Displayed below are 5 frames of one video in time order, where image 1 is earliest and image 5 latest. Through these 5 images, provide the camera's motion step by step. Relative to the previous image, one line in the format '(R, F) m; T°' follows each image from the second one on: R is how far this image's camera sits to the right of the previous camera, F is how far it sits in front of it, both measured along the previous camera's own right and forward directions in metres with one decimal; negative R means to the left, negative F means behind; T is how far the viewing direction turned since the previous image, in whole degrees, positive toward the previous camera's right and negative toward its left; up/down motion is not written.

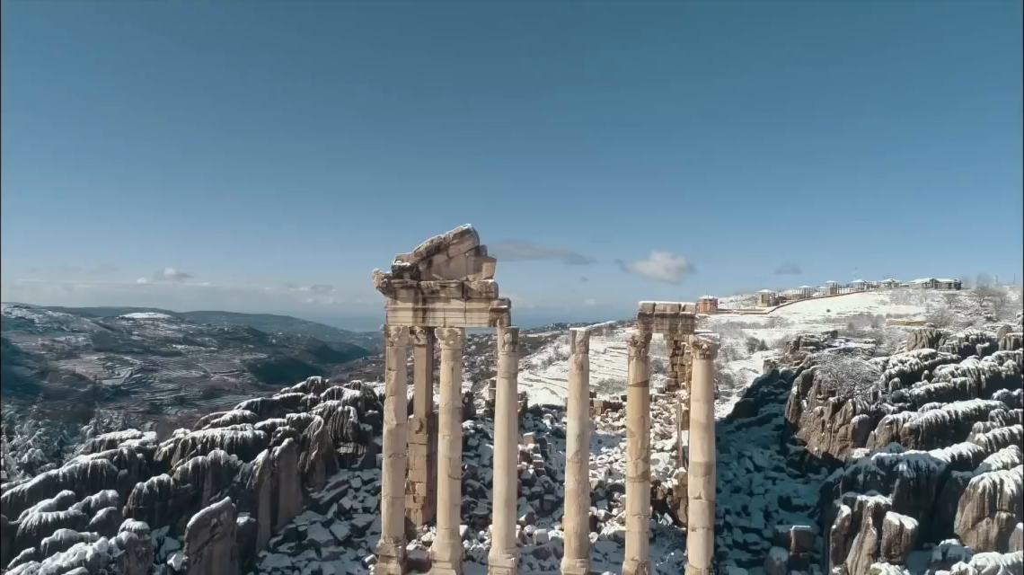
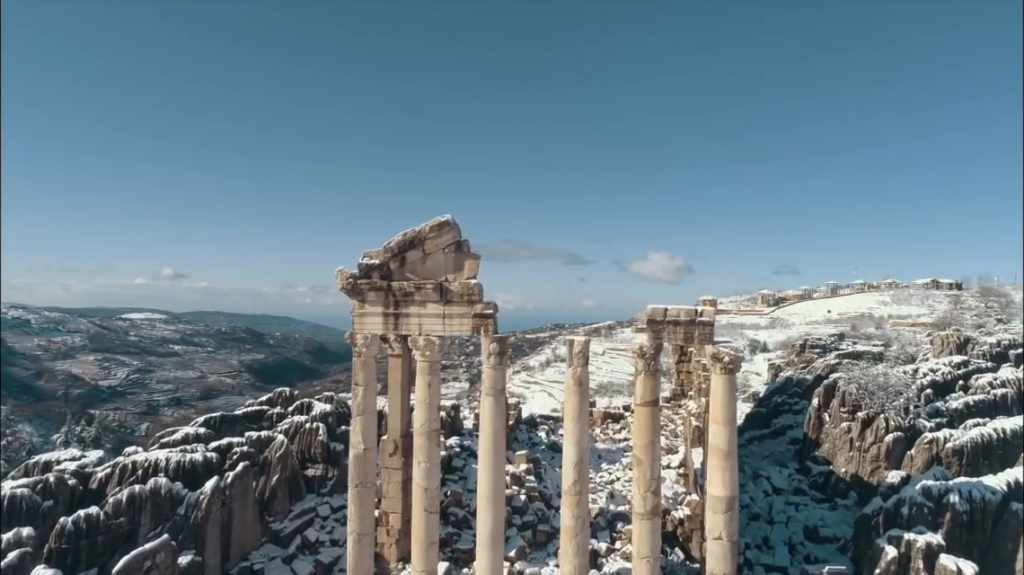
(+0.3, +2.5) m; 0°
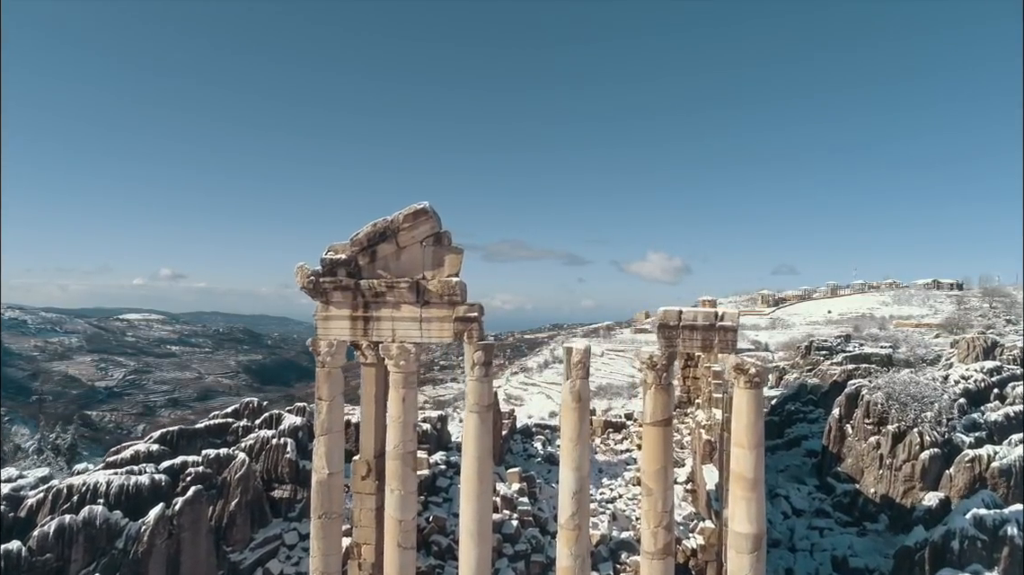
(+0.2, +2.0) m; 0°
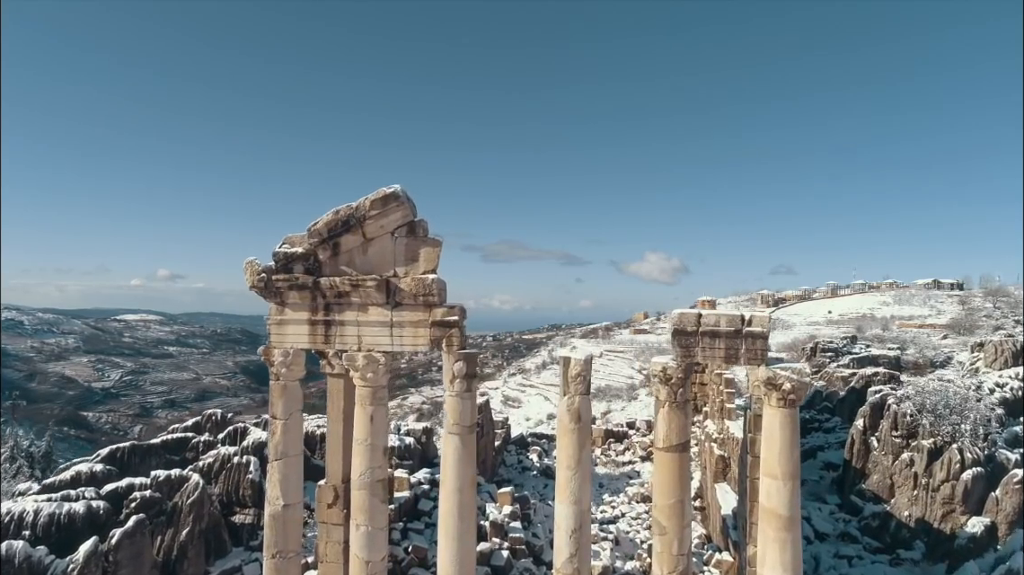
(+0.2, +1.9) m; 0°
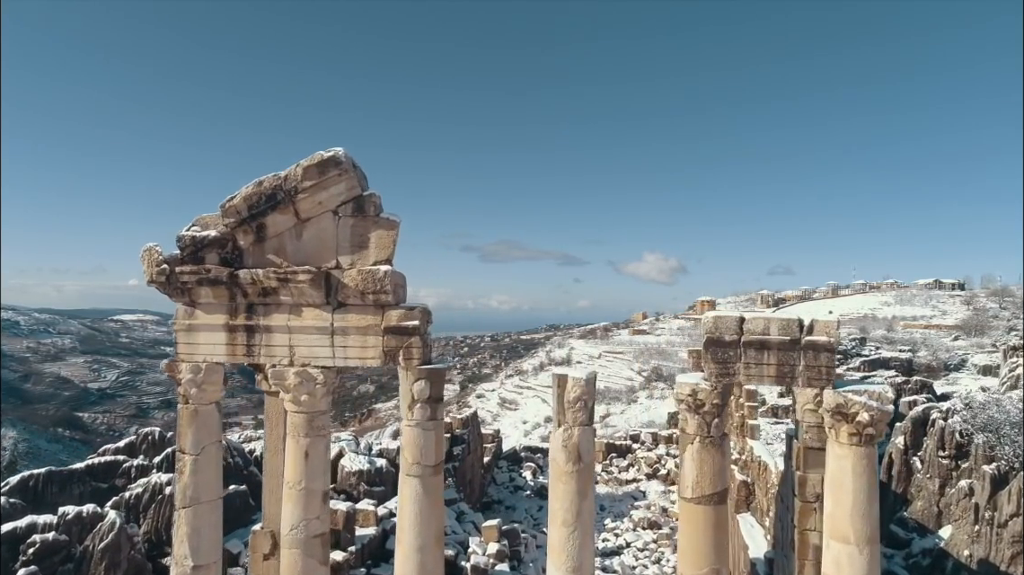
(+0.3, +2.5) m; 0°
